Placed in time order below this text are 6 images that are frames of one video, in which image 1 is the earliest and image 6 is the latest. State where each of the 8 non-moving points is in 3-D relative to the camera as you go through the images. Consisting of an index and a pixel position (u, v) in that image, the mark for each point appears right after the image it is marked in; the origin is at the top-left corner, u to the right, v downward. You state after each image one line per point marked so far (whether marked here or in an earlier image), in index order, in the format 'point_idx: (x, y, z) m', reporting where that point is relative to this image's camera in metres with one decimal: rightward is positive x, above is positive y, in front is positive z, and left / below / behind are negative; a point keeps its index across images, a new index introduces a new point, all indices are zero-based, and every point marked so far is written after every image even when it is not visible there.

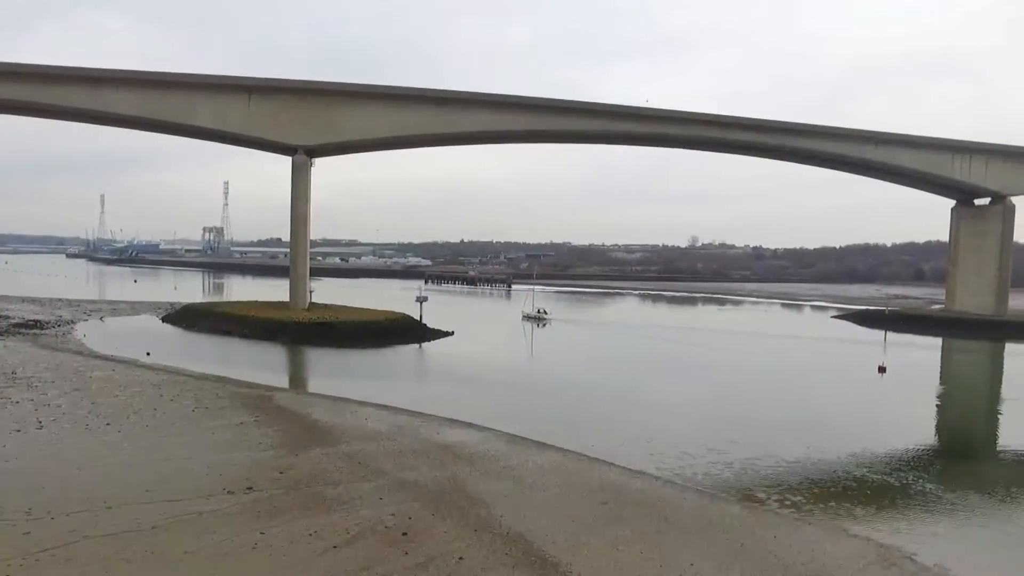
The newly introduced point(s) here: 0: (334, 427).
0: (-2.8, -2.2, +10.4) m
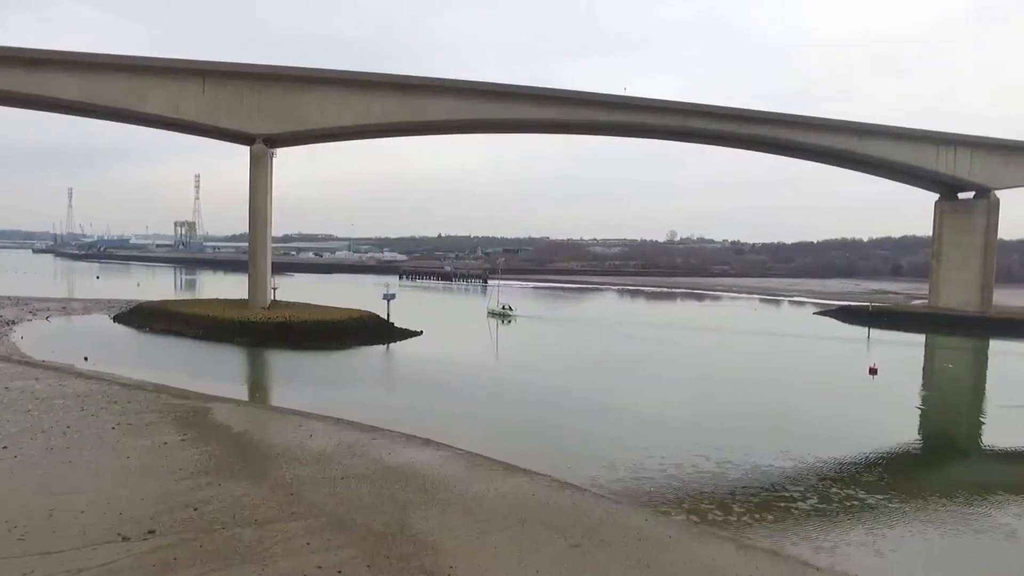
0: (-3.3, -2.2, +9.1) m
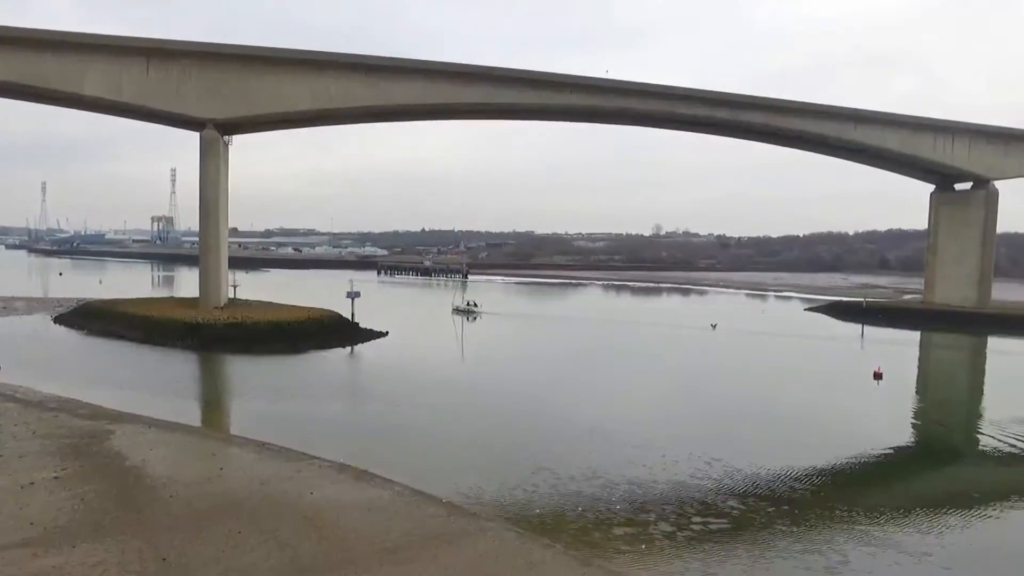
0: (-3.9, -2.2, +7.4) m
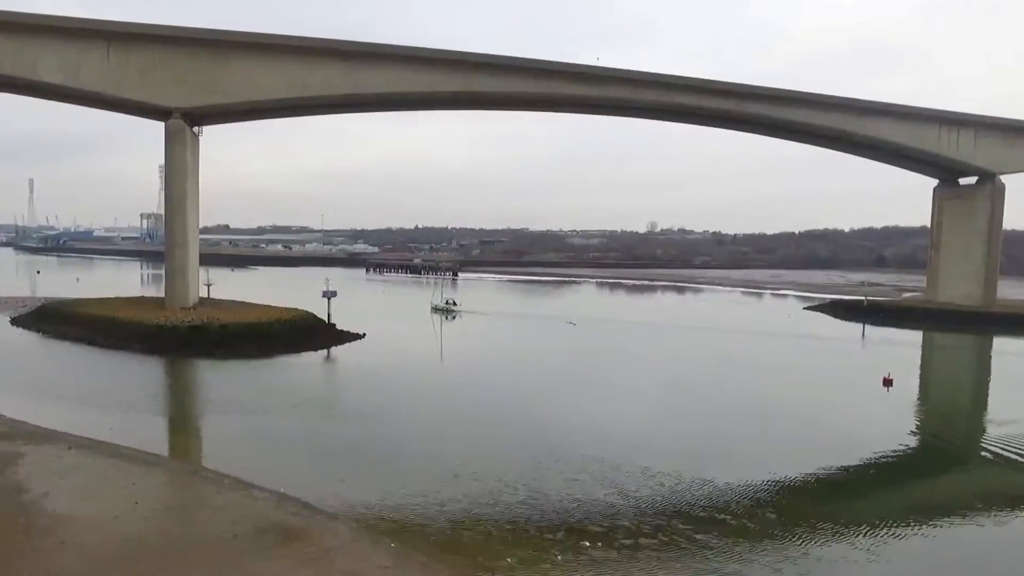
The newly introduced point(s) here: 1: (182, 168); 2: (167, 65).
0: (-4.2, -2.3, +6.2) m
1: (-10.1, +3.7, +19.9) m
2: (-10.4, +6.7, +19.5) m
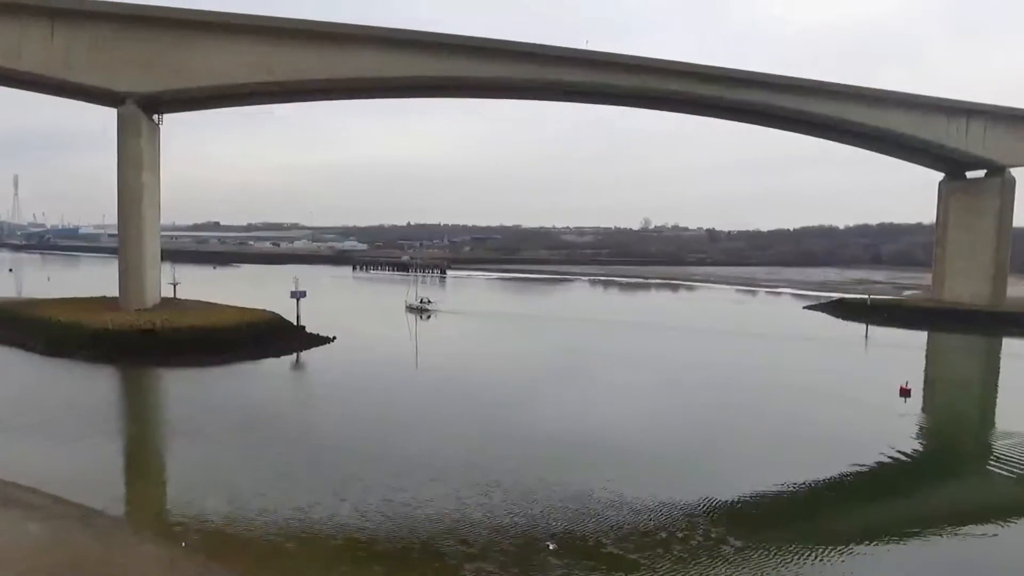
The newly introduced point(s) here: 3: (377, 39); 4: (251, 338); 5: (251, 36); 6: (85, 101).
0: (-4.6, -2.3, +4.8) m
1: (-10.6, +3.7, +18.3) m
2: (-10.9, +6.7, +18.0) m
3: (-4.0, +7.5, +19.6) m
4: (-7.4, -1.5, +19.0) m
5: (-7.6, +7.3, +18.8) m
6: (-12.9, +5.7, +19.7) m
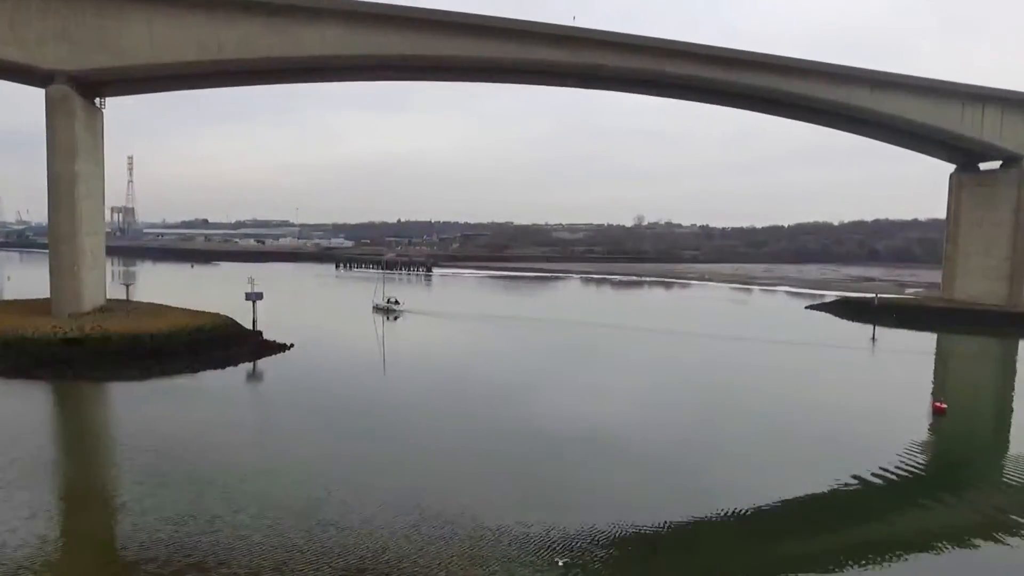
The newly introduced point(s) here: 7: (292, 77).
0: (-5.0, -2.4, +2.9) m
1: (-11.2, +3.6, +16.4) m
2: (-11.5, +6.7, +16.0) m
3: (-4.6, +7.5, +17.7) m
4: (-8.0, -1.5, +17.1) m
5: (-8.1, +7.3, +16.9) m
6: (-13.5, +5.6, +17.7) m
7: (-6.6, +6.3, +19.5) m
